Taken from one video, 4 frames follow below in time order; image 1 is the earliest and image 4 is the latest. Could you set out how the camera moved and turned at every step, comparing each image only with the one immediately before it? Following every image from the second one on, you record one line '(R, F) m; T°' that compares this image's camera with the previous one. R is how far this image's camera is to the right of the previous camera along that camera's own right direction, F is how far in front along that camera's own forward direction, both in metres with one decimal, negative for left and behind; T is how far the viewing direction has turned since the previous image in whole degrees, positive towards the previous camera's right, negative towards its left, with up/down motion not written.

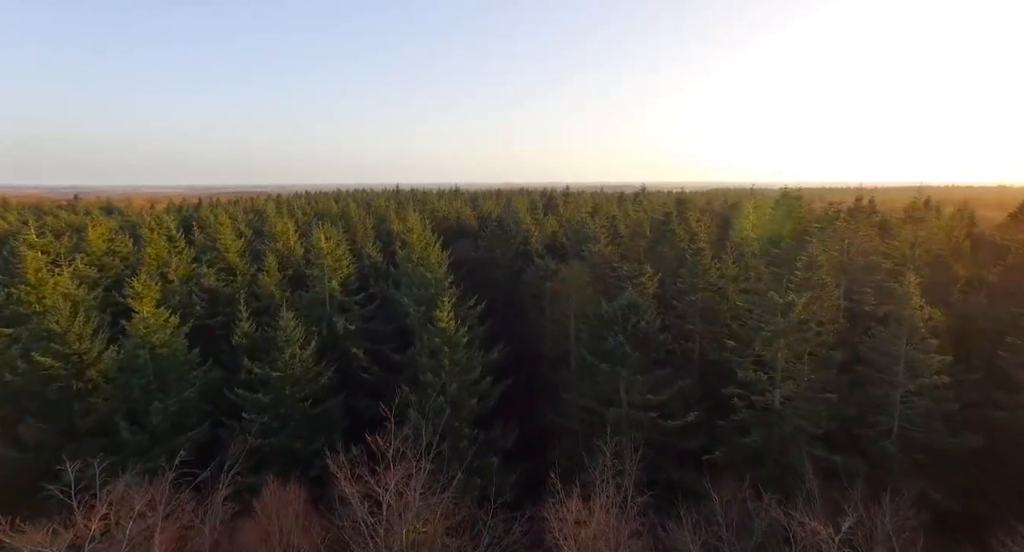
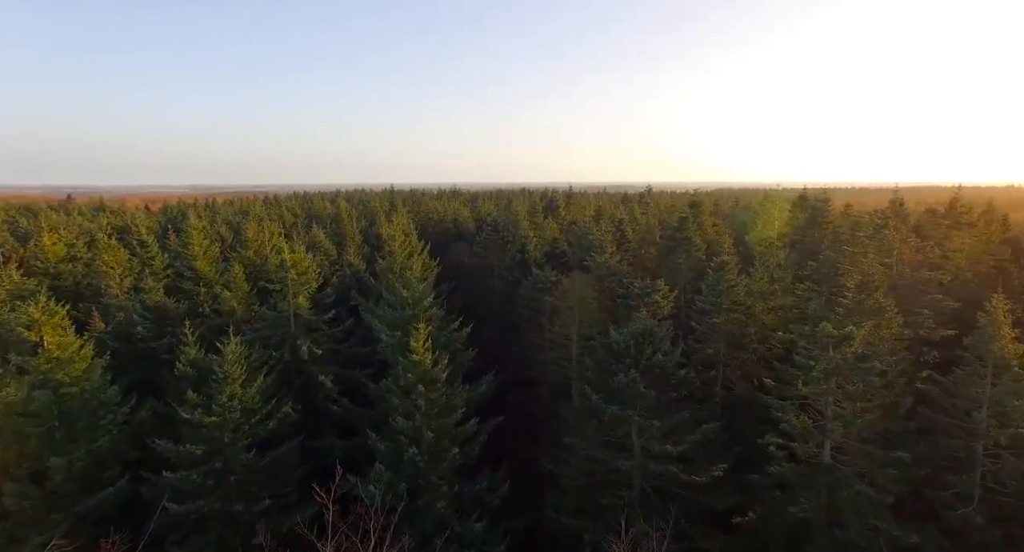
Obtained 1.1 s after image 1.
(+0.5, +4.3) m; 0°
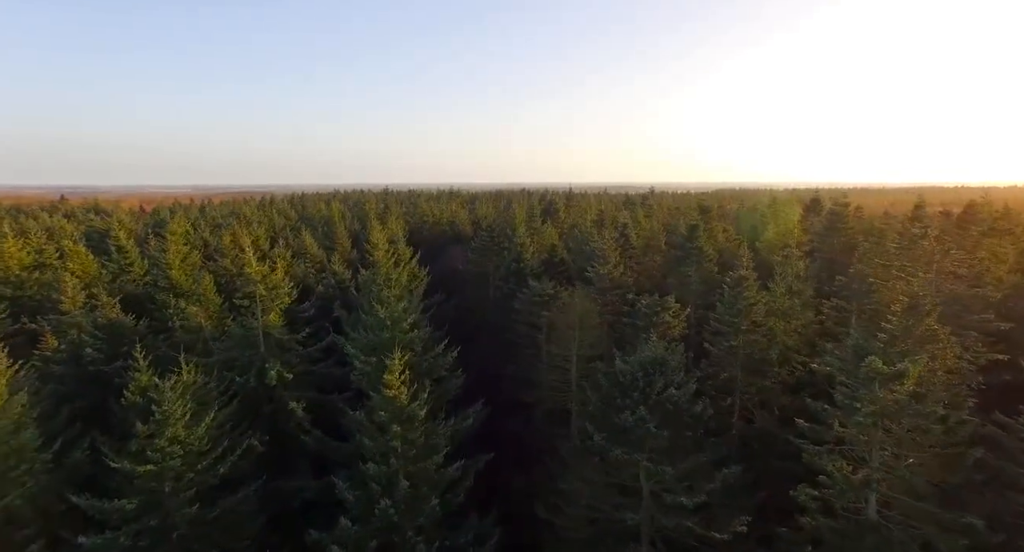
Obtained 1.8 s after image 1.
(+0.4, +2.8) m; 0°
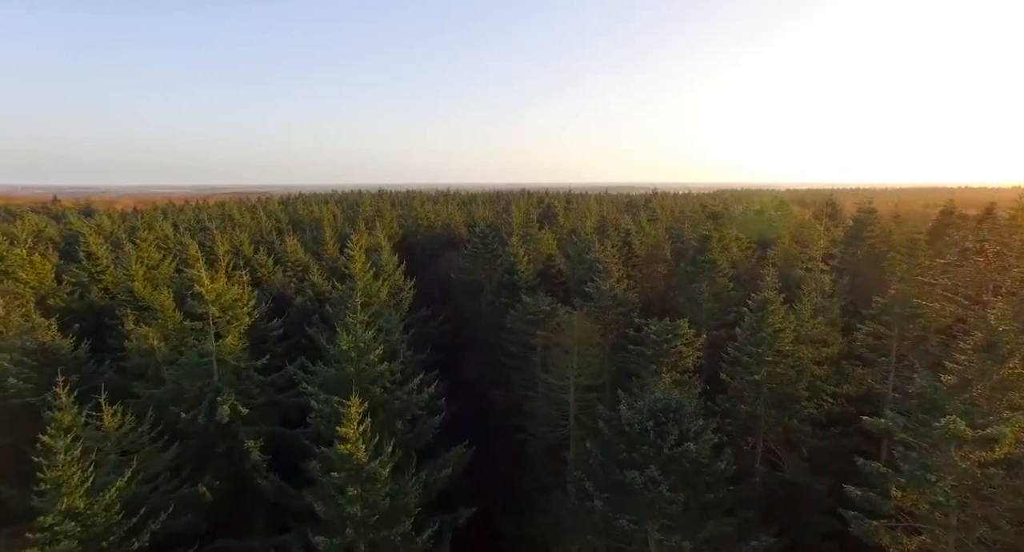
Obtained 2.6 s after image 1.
(+0.5, +3.1) m; 0°
